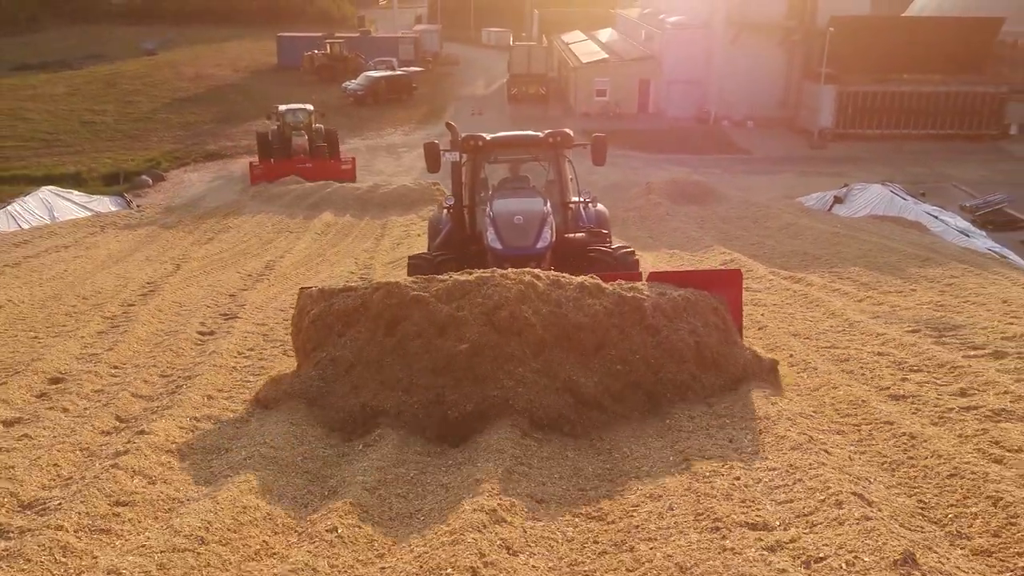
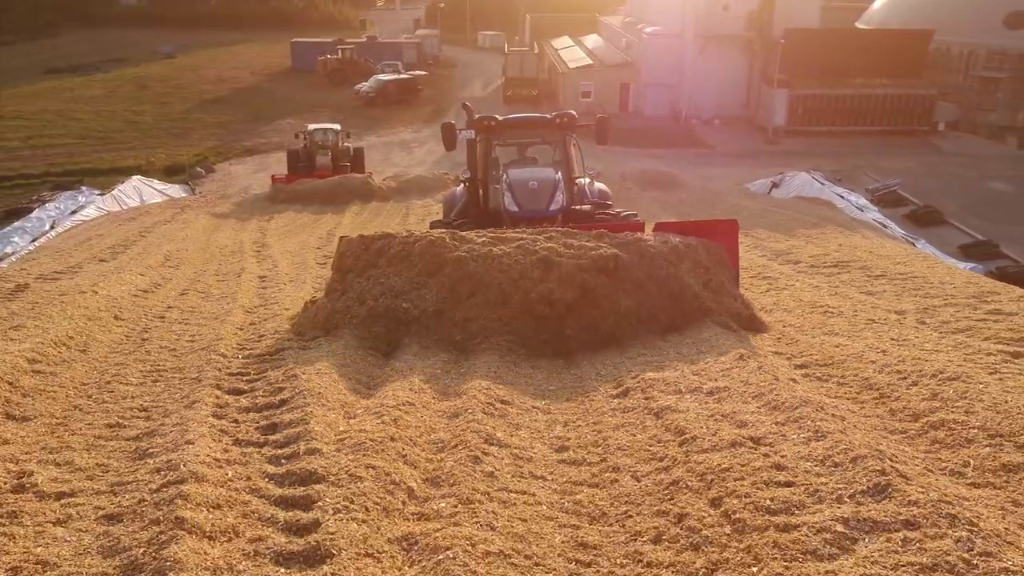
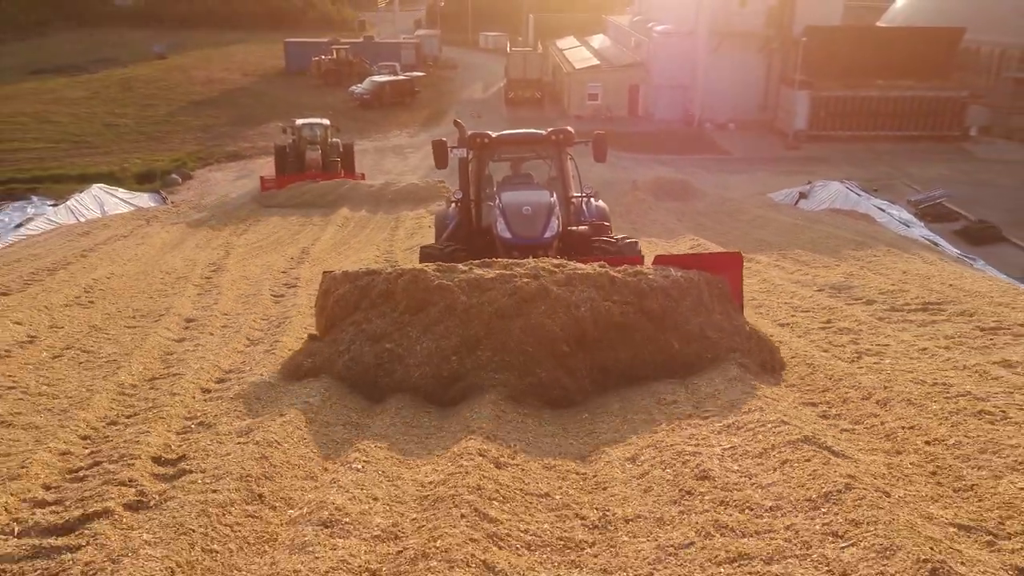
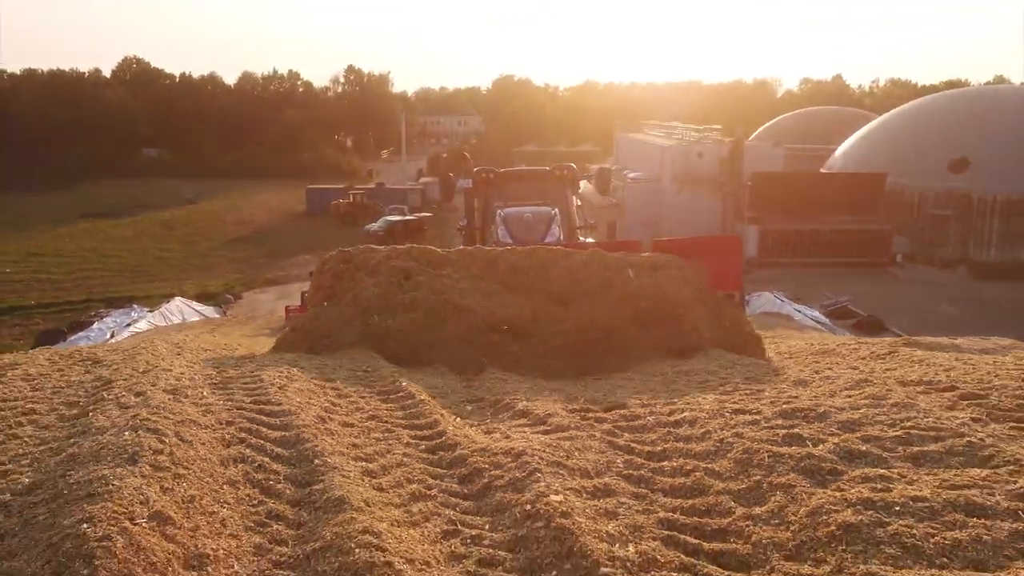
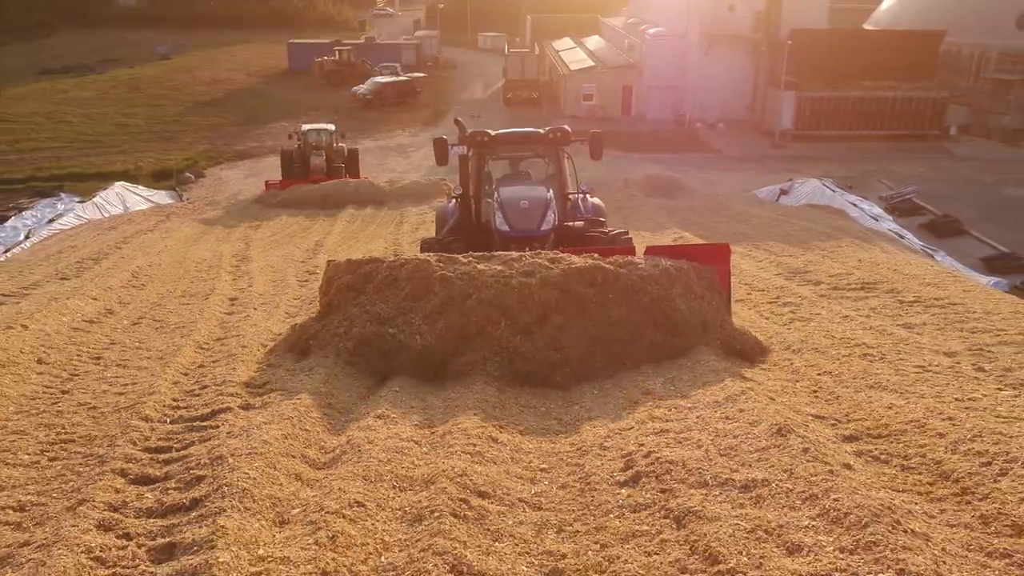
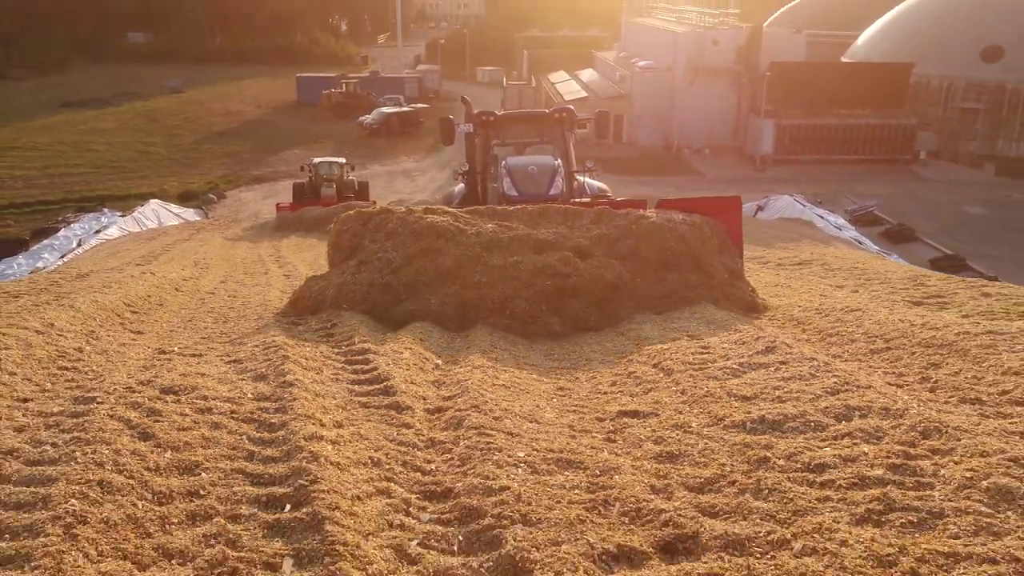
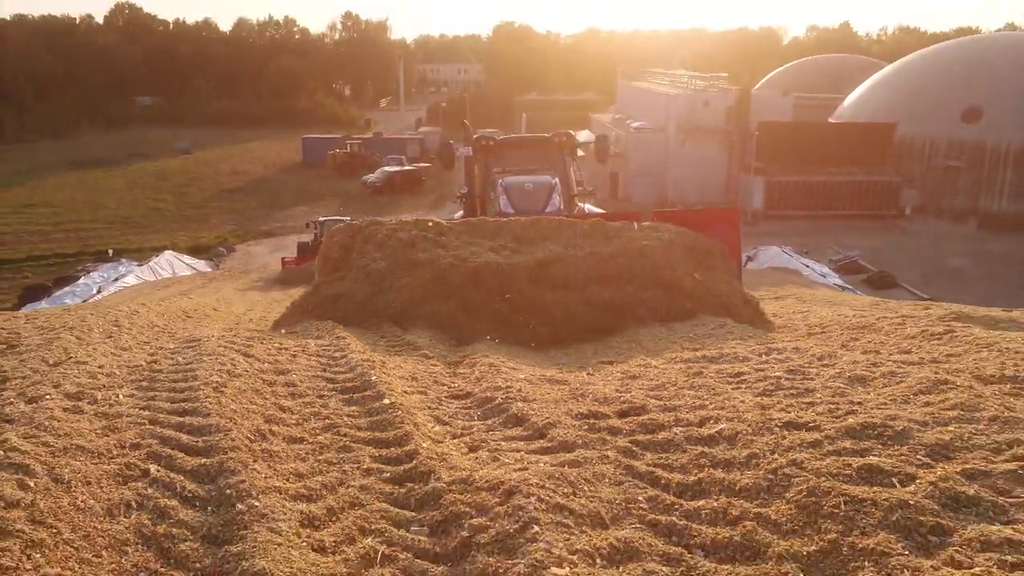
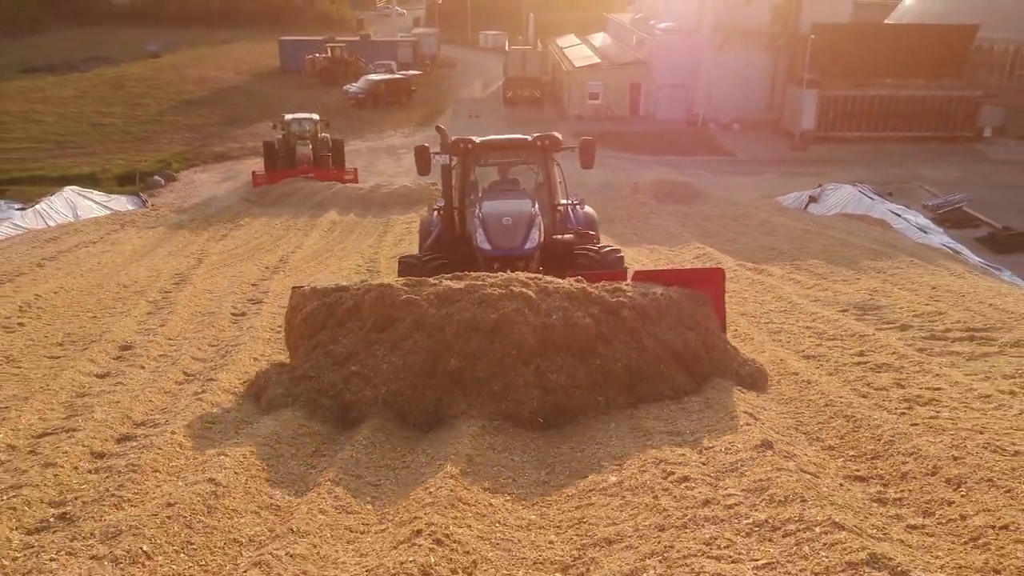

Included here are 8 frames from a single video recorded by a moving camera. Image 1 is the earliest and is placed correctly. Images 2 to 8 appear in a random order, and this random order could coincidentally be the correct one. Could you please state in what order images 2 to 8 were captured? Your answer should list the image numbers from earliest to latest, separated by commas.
8, 3, 5, 2, 6, 7, 4
